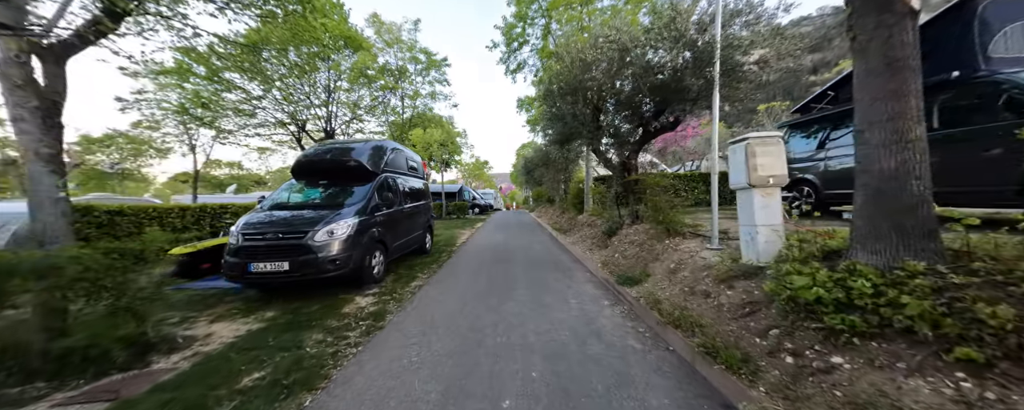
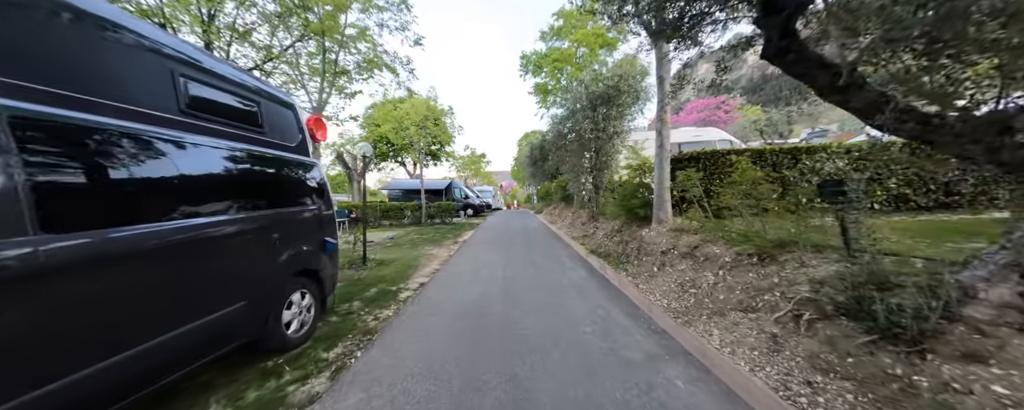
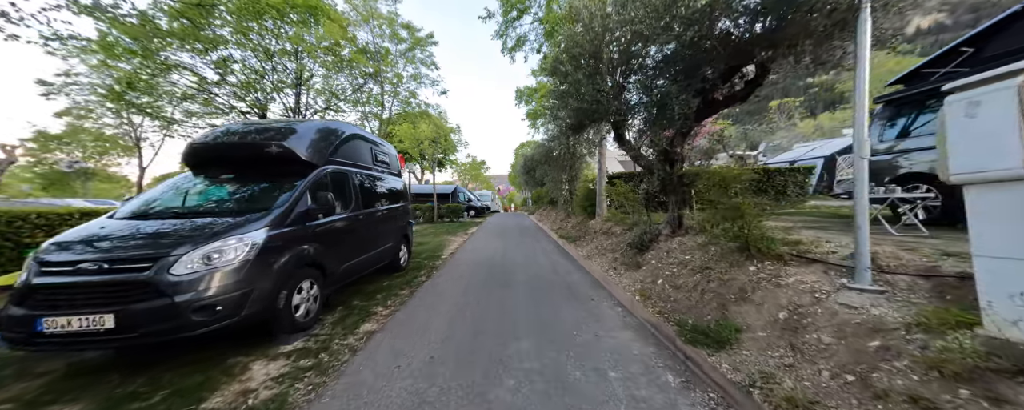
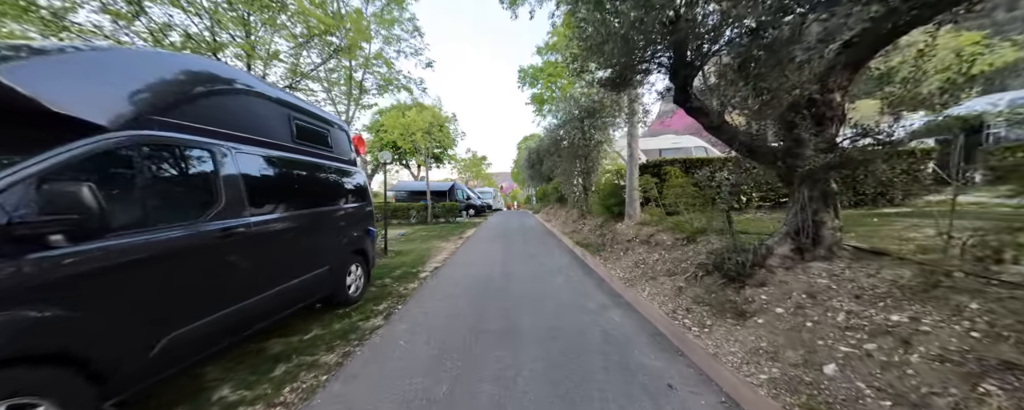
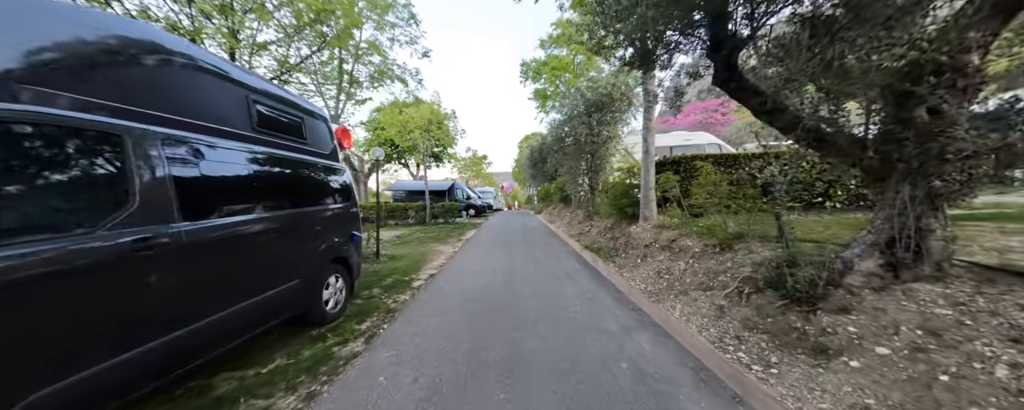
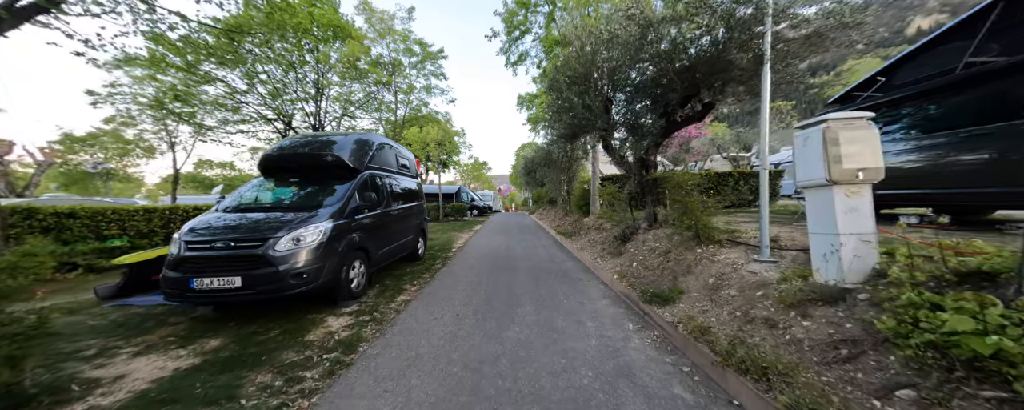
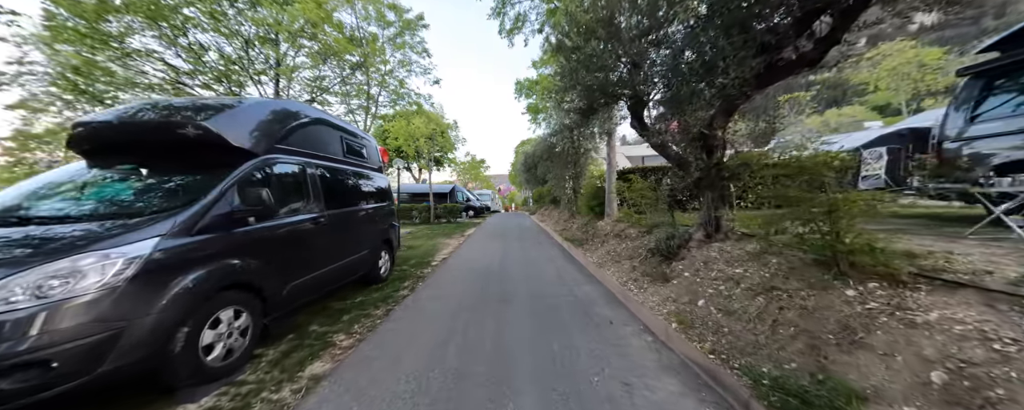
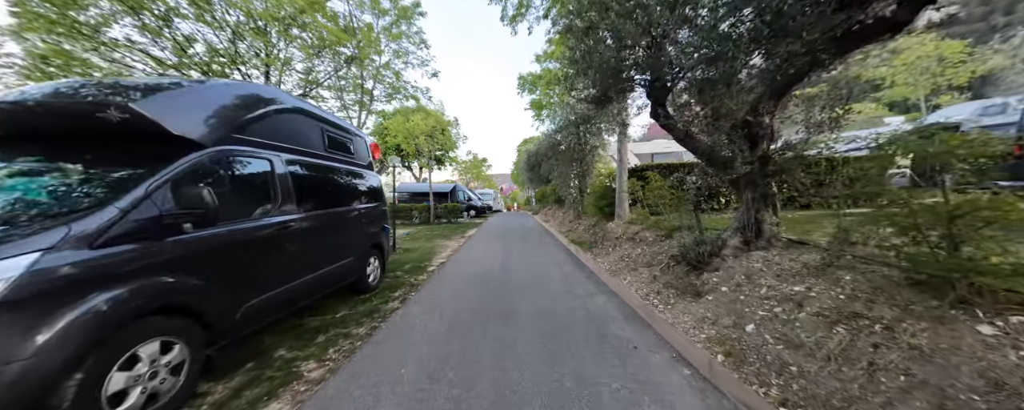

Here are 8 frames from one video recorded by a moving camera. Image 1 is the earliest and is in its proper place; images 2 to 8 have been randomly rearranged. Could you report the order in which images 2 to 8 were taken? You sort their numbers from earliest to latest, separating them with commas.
6, 3, 7, 8, 4, 5, 2
